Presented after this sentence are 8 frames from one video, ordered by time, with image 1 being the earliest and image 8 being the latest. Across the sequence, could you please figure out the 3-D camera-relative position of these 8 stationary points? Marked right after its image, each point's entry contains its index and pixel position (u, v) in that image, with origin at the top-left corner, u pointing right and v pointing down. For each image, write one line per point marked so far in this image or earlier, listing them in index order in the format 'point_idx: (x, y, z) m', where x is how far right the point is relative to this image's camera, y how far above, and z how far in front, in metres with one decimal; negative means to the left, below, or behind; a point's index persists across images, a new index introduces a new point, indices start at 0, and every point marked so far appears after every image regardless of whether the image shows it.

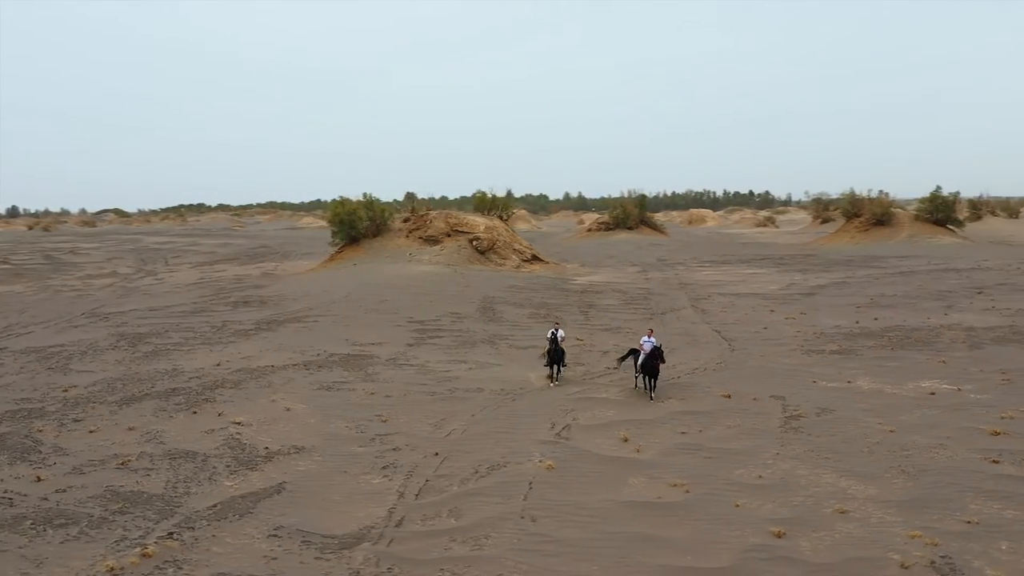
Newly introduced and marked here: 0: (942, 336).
0: (+7.4, -0.8, +13.9) m
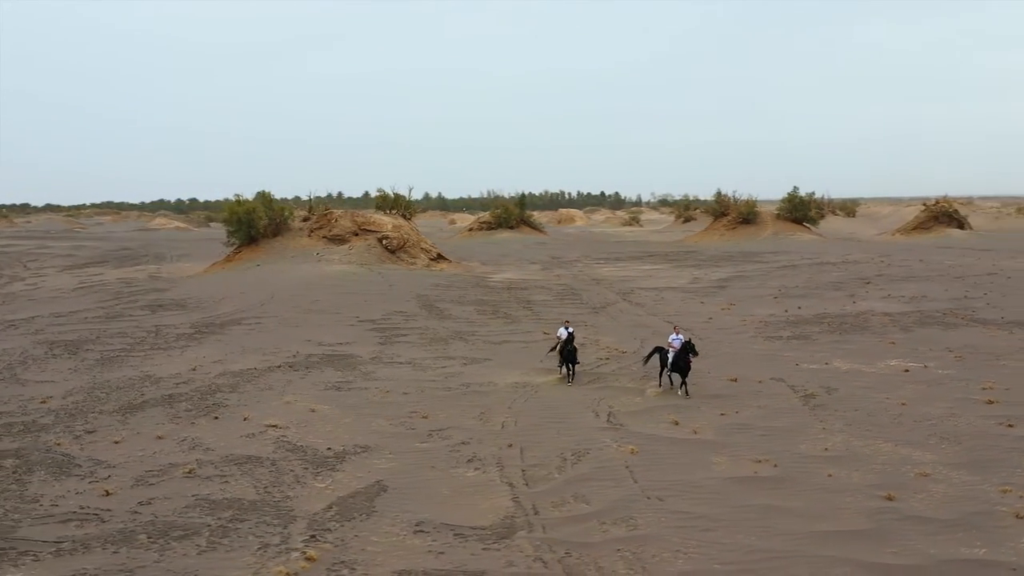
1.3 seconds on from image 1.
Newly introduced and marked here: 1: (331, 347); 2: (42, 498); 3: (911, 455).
0: (+6.7, -0.6, +15.2) m
1: (-2.9, -0.9, +13.0) m
2: (-3.5, -1.6, +6.0) m
3: (+3.4, -1.4, +7.0) m
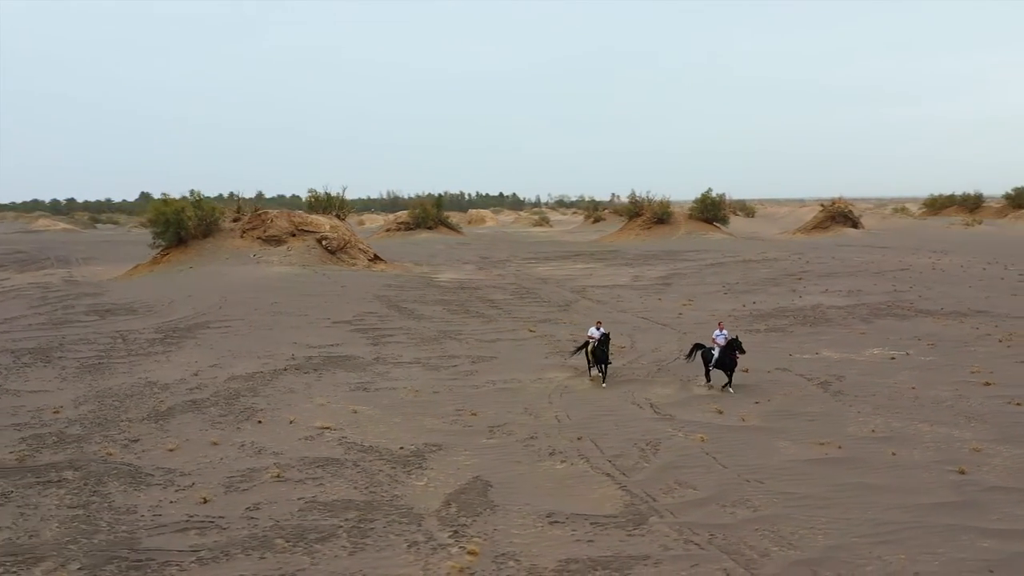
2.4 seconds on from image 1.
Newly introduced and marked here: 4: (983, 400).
0: (+6.3, -0.5, +16.2) m
1: (-3.0, -0.9, +12.8) m
2: (-2.6, -1.6, +5.8) m
3: (+4.1, -1.3, +7.6) m
4: (+5.1, -1.2, +8.8) m
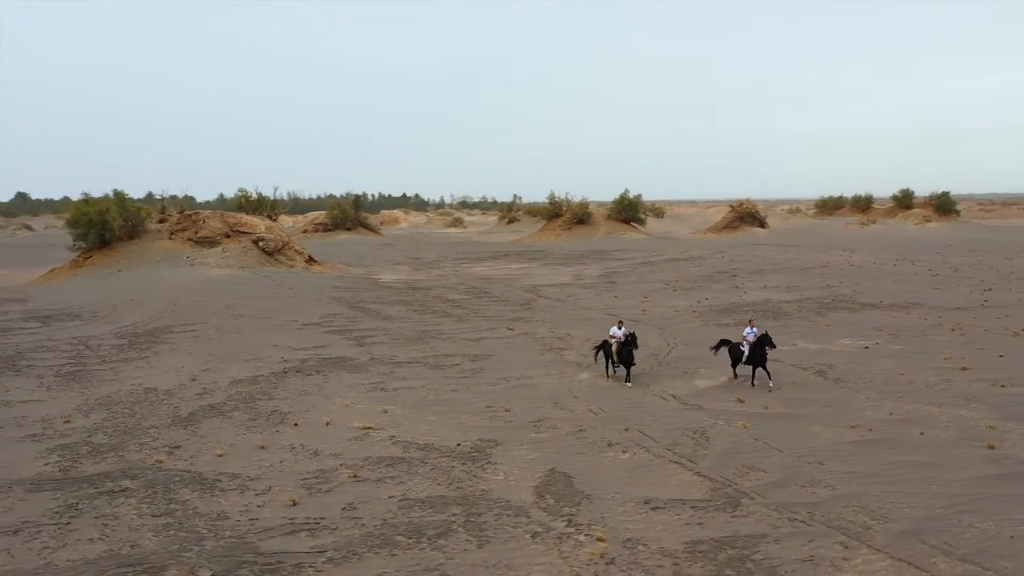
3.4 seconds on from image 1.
0: (+5.7, -0.4, +17.0) m
1: (-3.1, -1.0, +12.5) m
2: (-1.9, -1.6, +5.6) m
3: (+4.5, -1.3, +8.2) m
4: (+5.4, -1.1, +9.6) m
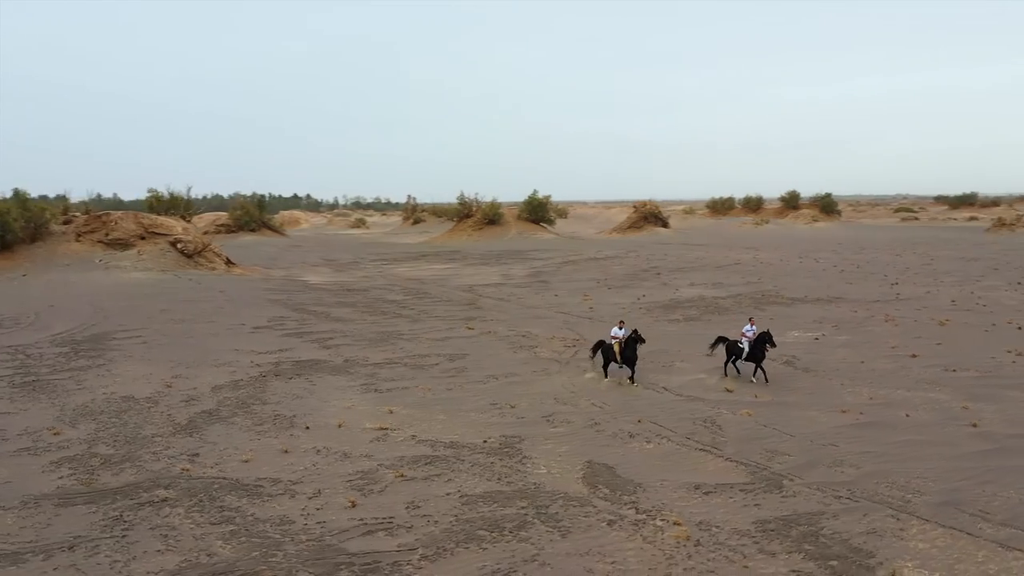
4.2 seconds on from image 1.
0: (+4.6, -0.3, +17.8) m
1: (-3.5, -1.0, +12.2) m
2: (-1.5, -1.6, +5.5) m
3: (+4.6, -1.2, +8.9) m
4: (+5.3, -1.0, +10.4) m
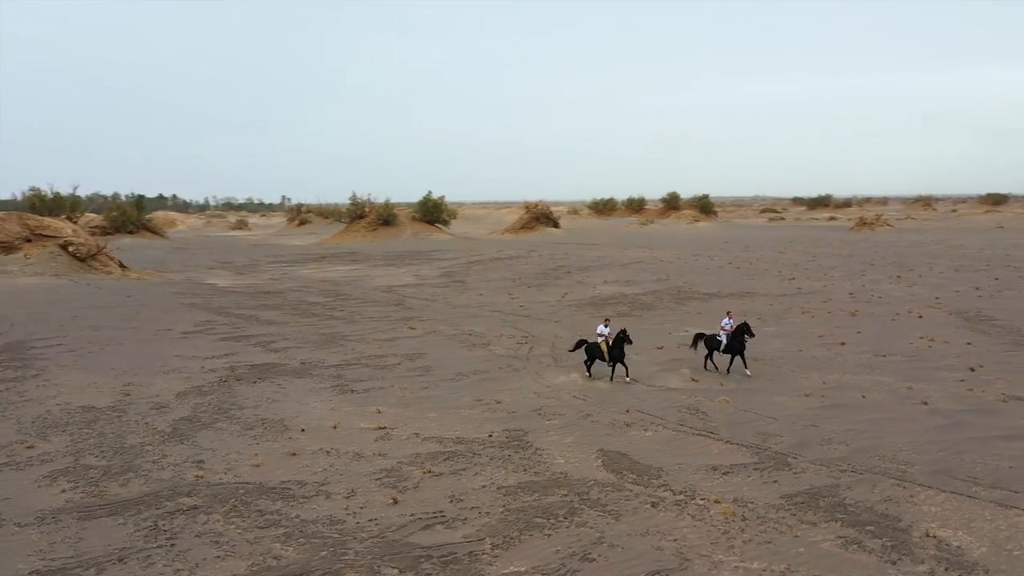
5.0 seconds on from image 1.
0: (+3.0, -0.3, +18.5) m
1: (-4.2, -1.0, +11.8) m
2: (-1.2, -1.5, +5.5) m
3: (+4.3, -1.1, +9.7) m
4: (+4.8, -0.9, +11.3) m
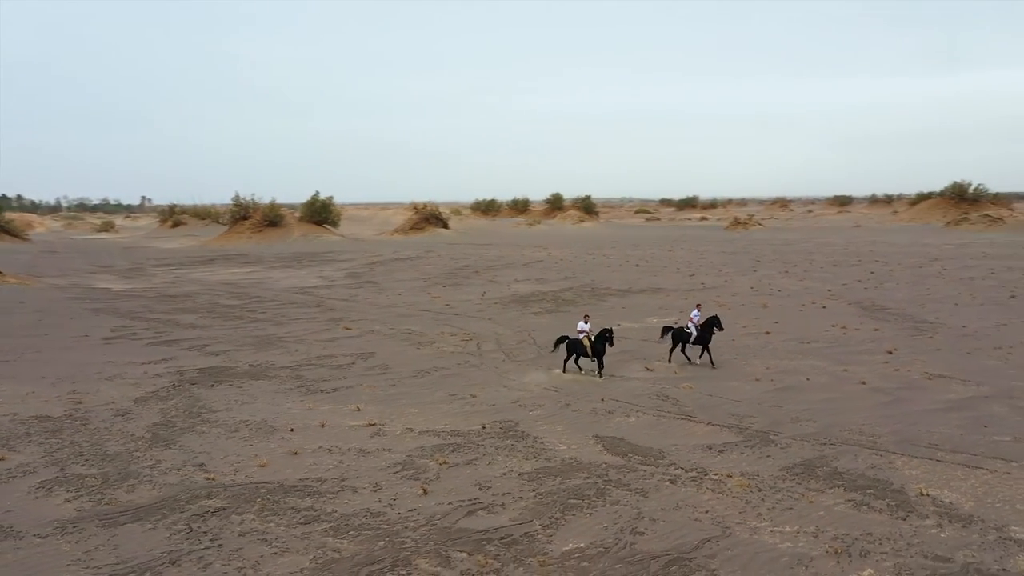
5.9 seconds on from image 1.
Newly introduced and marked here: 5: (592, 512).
0: (+1.2, -0.2, +19.1) m
1: (-4.9, -1.1, +11.3) m
2: (-0.9, -1.5, +5.6) m
3: (+3.9, -1.0, +10.6) m
4: (+4.1, -0.8, +12.2) m
5: (+0.5, -1.5, +5.4) m
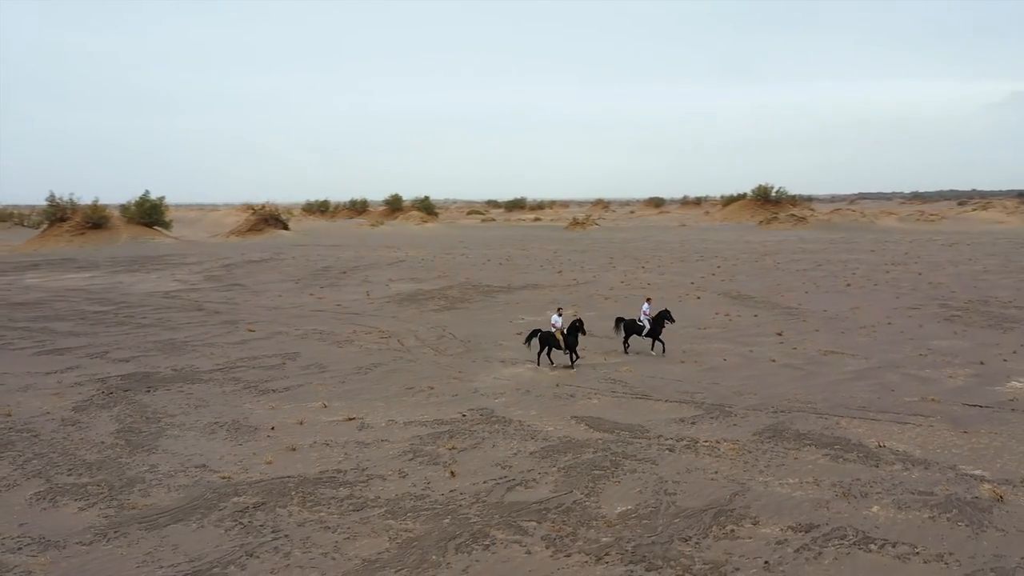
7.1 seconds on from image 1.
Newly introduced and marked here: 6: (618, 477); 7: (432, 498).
0: (-1.4, -0.2, +19.4) m
1: (-5.7, -1.1, +10.6) m
2: (-0.7, -1.5, +5.8) m
3: (+2.9, -0.8, +11.7) m
4: (+2.8, -0.7, +13.3) m
5: (+0.8, -1.4, +5.9) m
6: (+0.7, -1.4, +6.0) m
7: (-0.6, -1.5, +5.7) m
